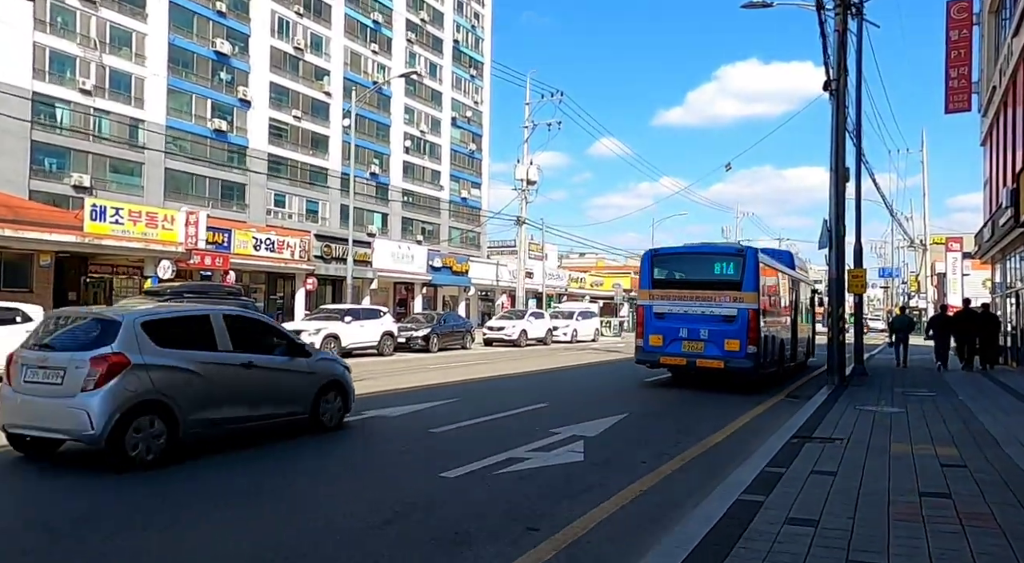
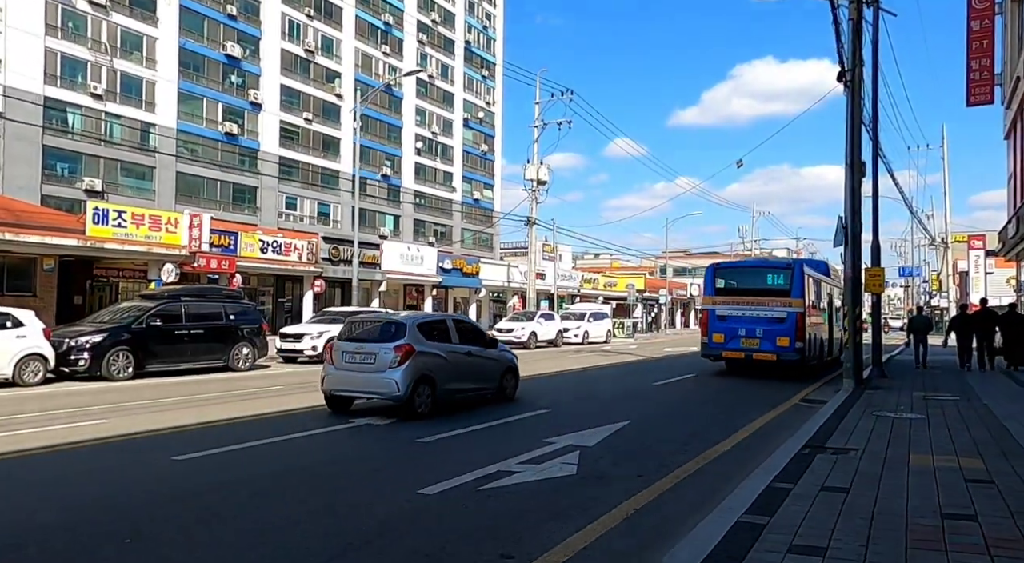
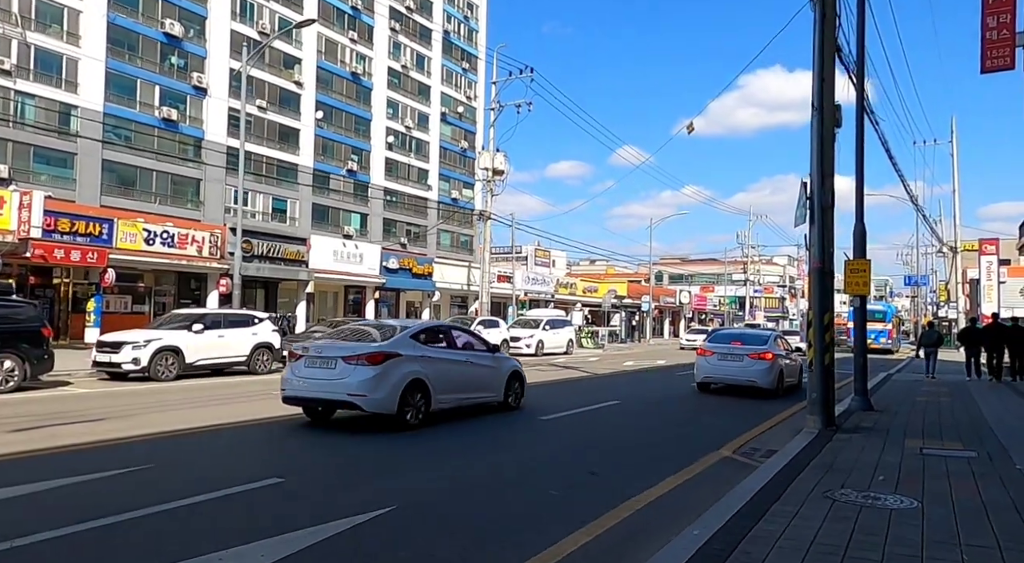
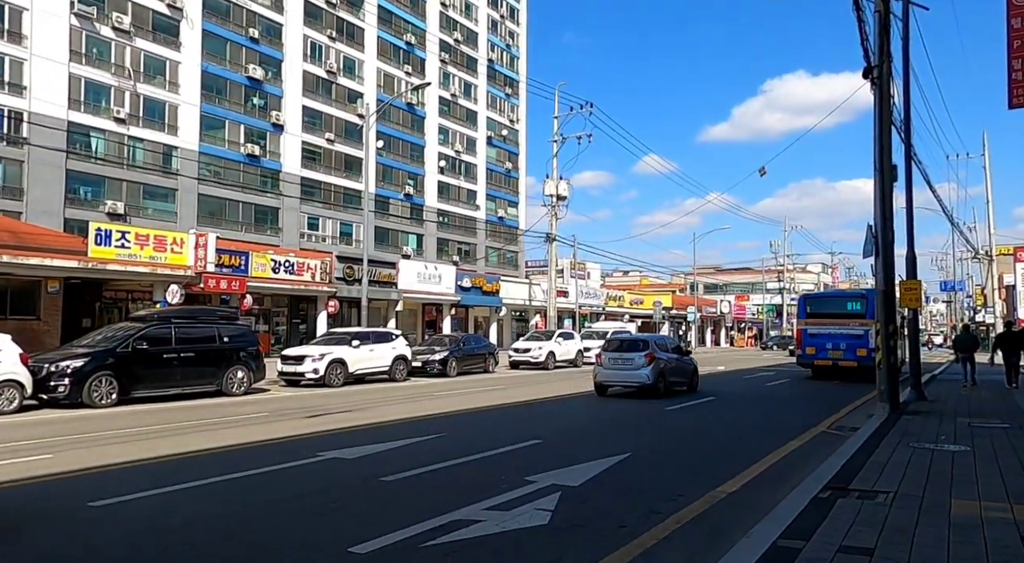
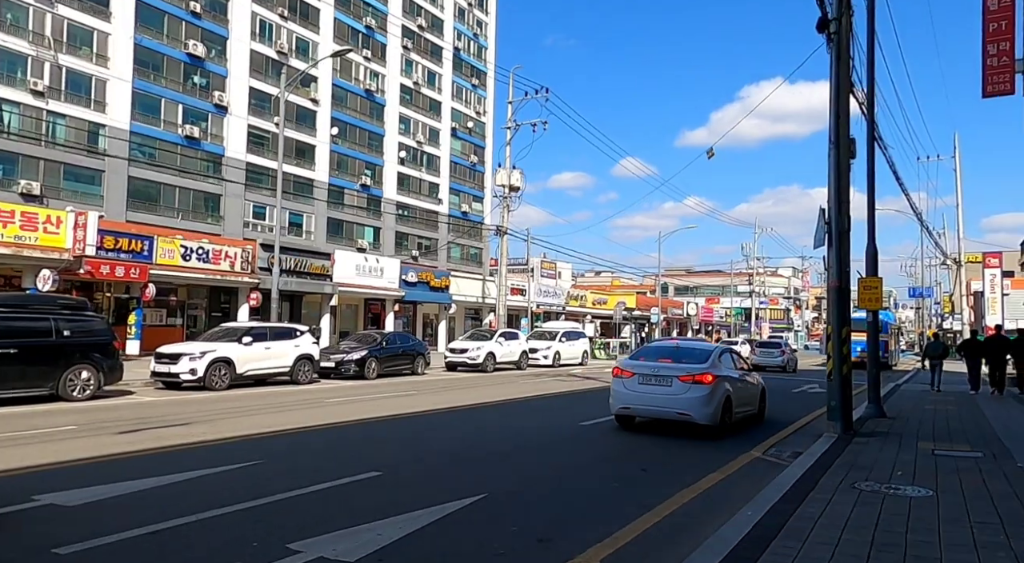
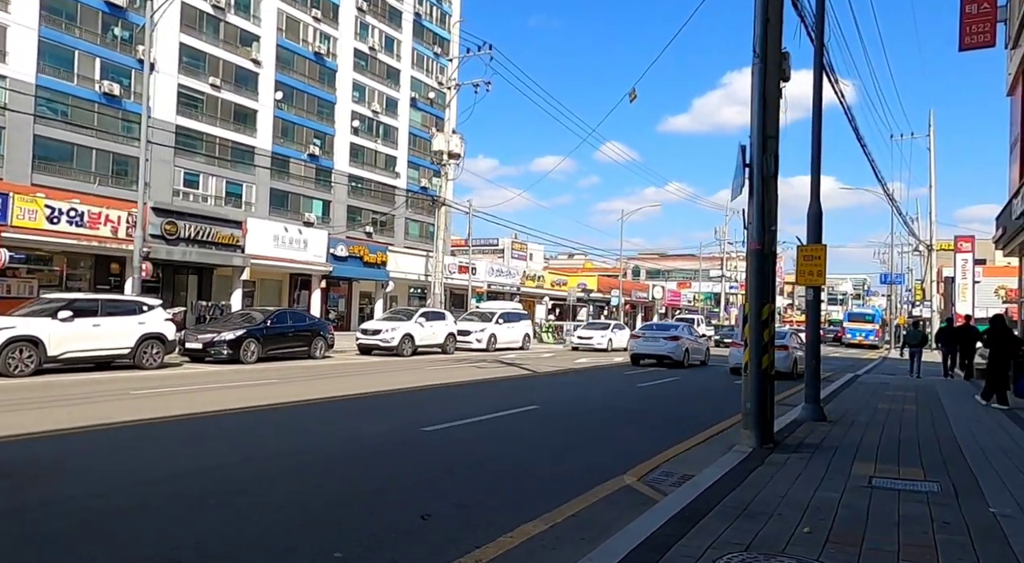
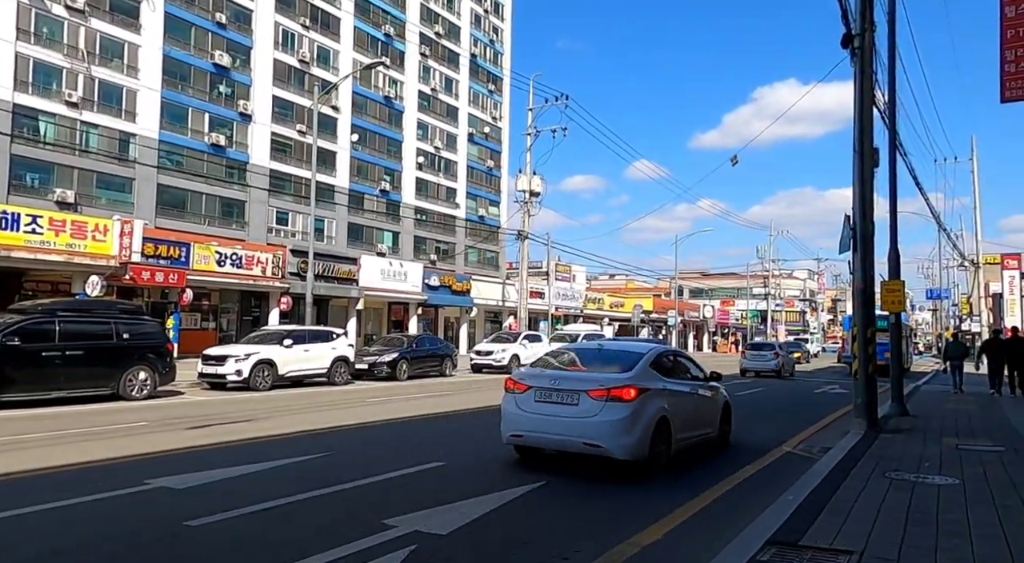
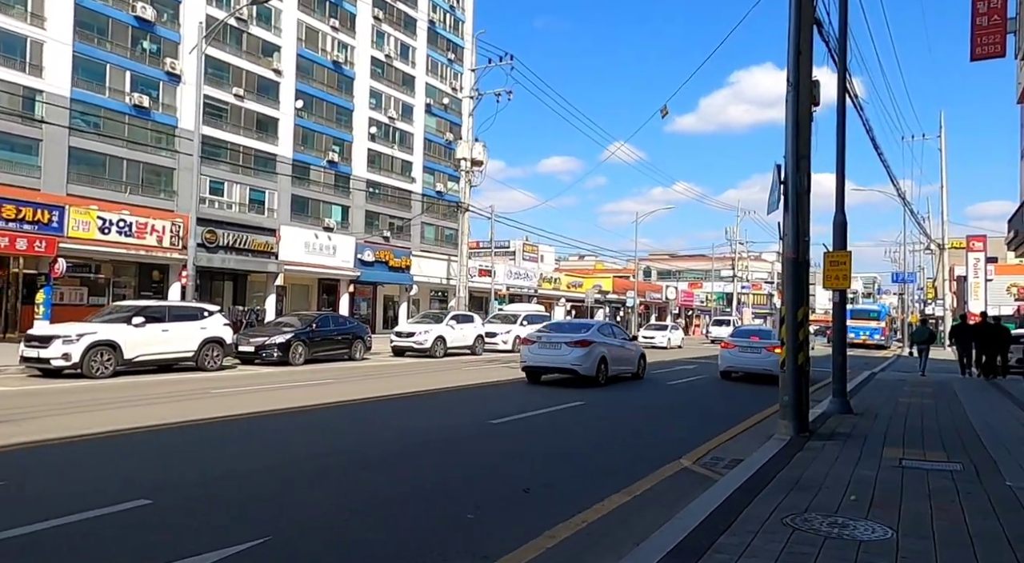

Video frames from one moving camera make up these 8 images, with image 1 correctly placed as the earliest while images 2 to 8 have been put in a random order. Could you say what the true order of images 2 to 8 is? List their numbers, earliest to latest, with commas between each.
2, 4, 7, 5, 3, 8, 6
